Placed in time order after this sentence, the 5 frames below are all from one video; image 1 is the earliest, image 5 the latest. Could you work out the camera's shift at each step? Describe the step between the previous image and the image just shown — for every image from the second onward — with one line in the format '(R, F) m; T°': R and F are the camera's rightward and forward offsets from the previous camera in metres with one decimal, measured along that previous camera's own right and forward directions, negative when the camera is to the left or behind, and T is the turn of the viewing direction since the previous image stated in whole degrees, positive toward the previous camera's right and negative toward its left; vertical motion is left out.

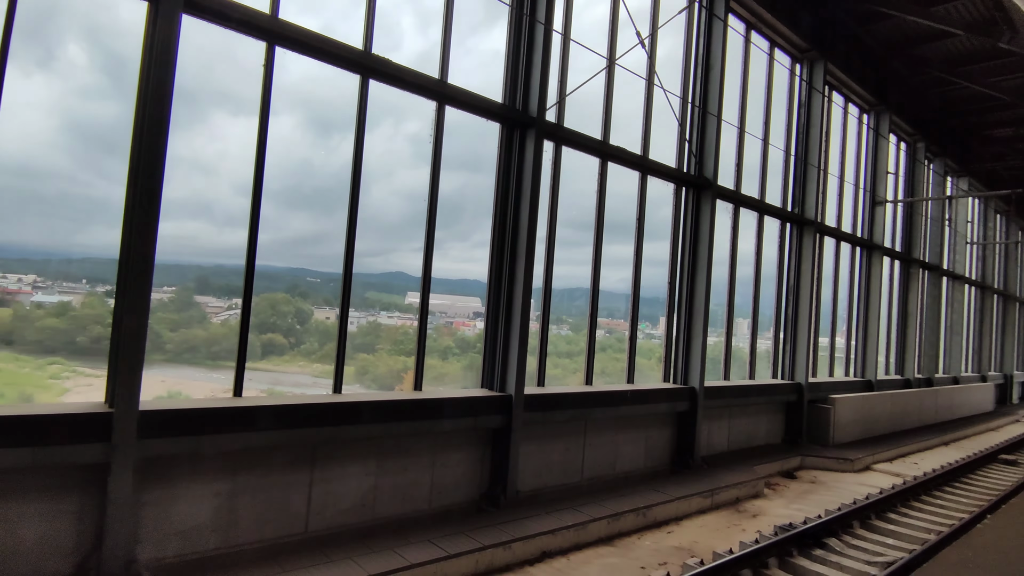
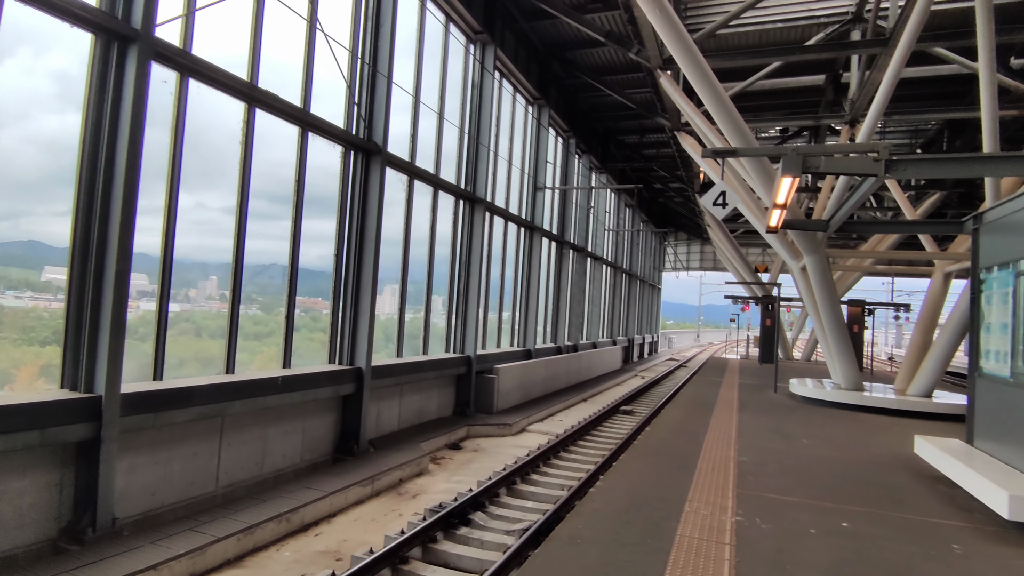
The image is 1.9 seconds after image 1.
(+0.8, +0.8) m; +28°
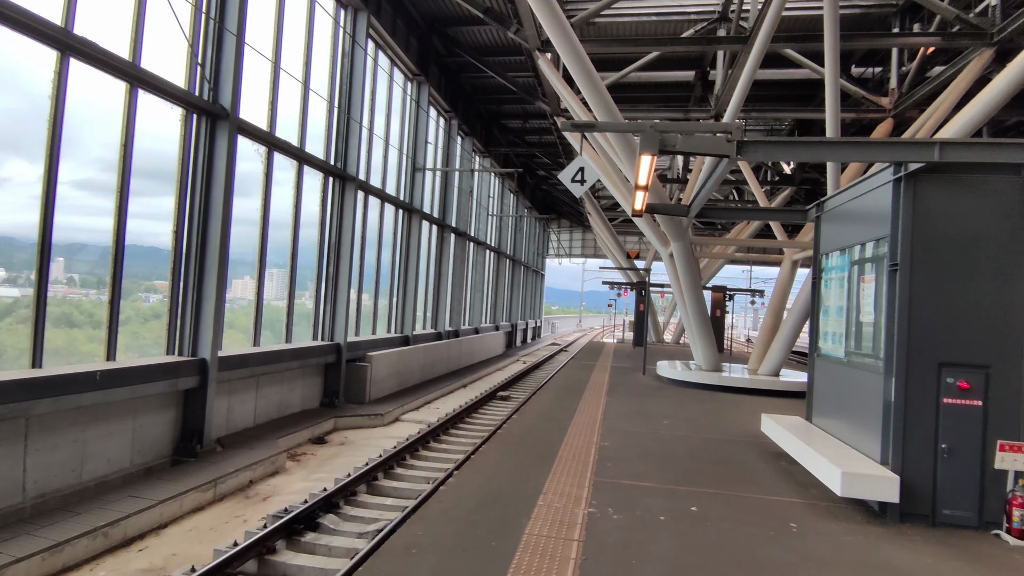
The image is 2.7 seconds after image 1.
(+0.3, +0.4) m; +11°
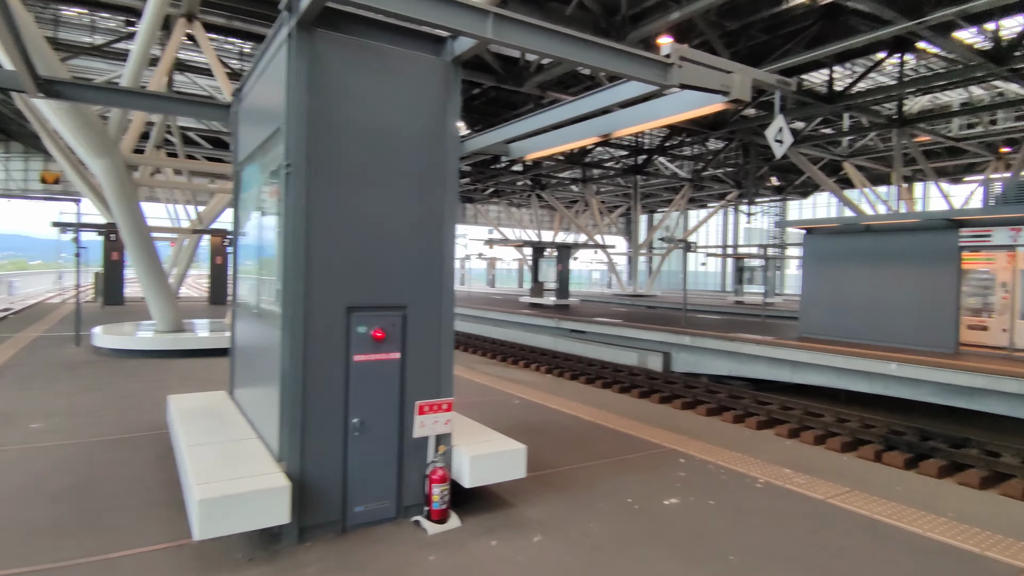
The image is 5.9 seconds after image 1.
(+1.6, +1.4) m; +43°
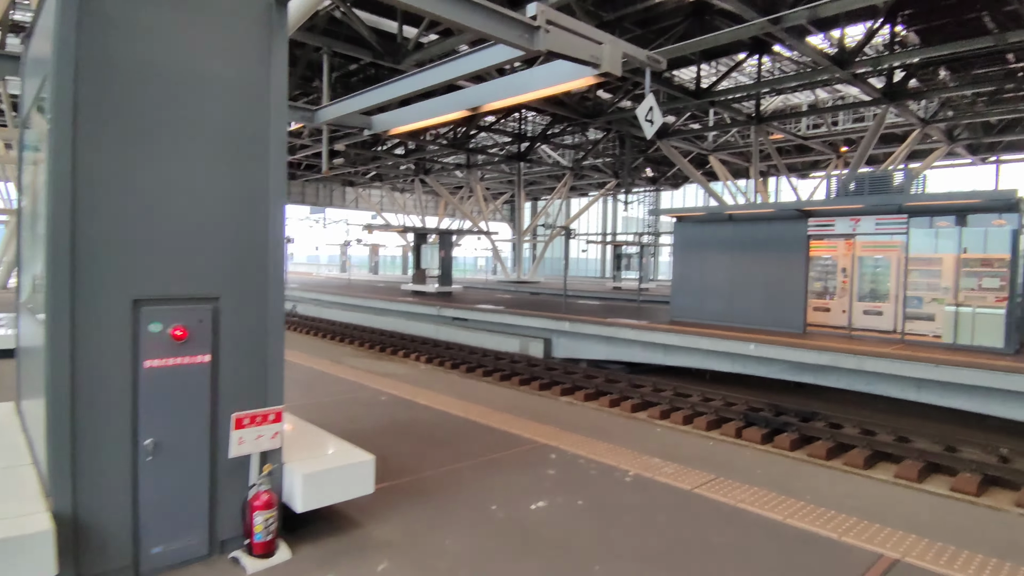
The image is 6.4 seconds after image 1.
(+0.2, +0.4) m; +11°
